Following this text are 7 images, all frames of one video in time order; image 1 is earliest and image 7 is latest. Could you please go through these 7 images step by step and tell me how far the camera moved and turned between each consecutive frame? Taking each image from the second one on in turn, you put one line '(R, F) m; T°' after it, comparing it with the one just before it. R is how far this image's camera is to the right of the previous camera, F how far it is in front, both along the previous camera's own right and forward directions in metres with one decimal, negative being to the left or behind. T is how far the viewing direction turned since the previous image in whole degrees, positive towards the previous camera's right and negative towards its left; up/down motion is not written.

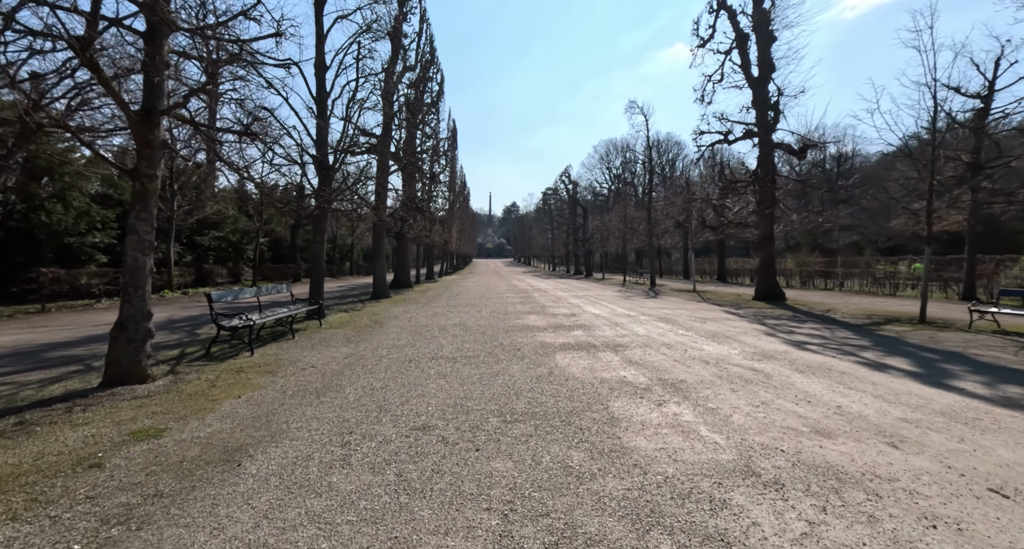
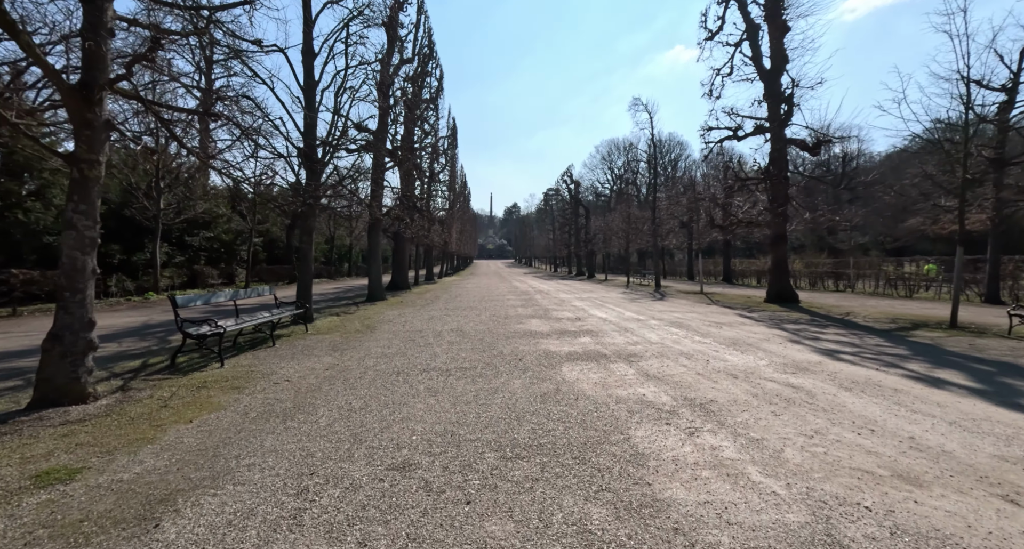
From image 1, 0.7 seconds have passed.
(0.0, +0.8) m; 0°
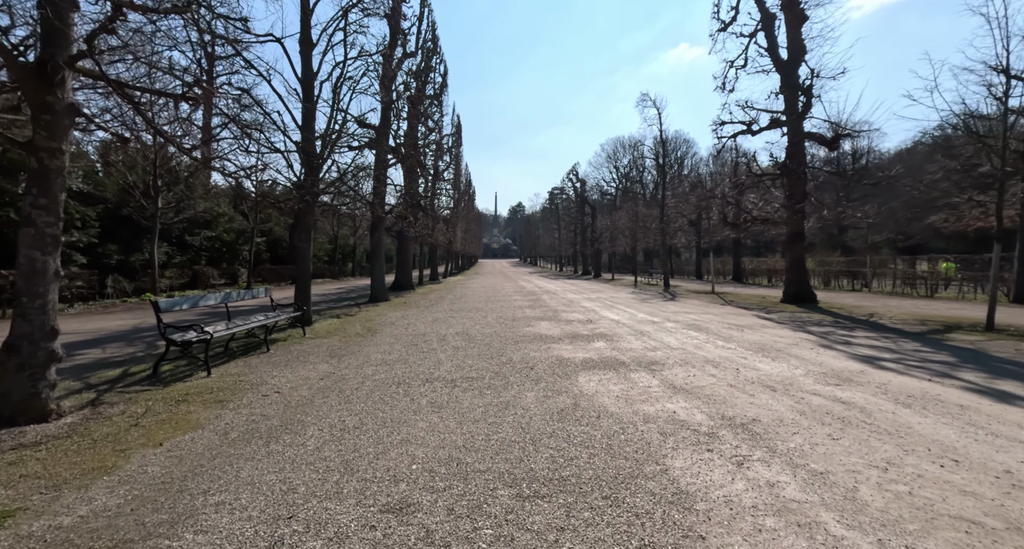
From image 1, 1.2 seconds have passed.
(-0.1, +0.6) m; -1°
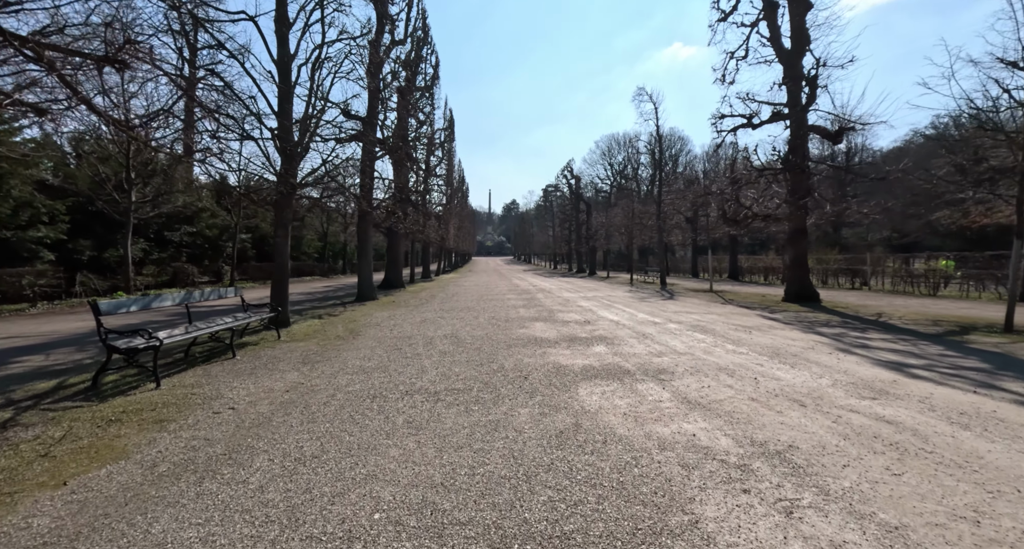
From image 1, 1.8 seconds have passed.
(0.0, +0.7) m; +1°
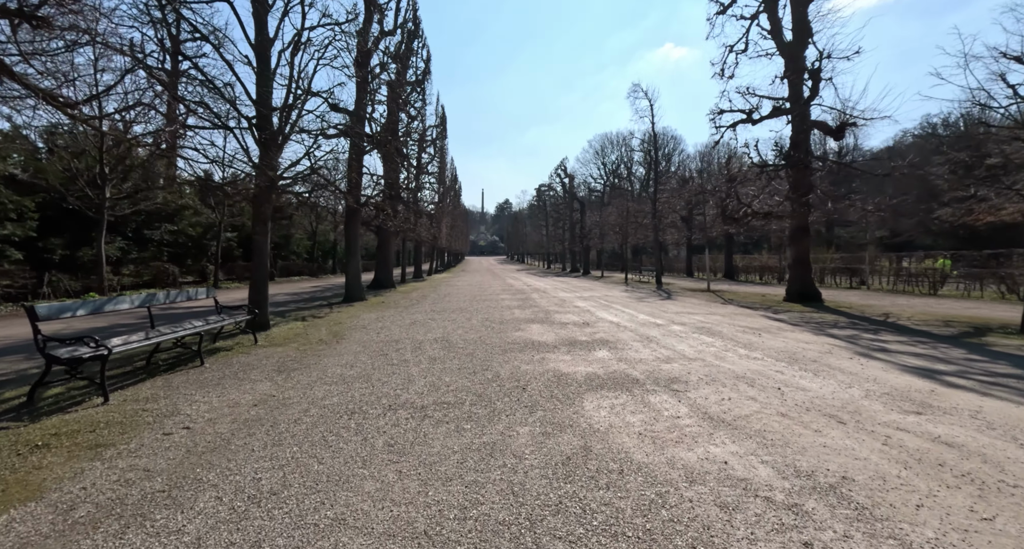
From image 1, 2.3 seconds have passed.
(0.0, +0.6) m; +1°
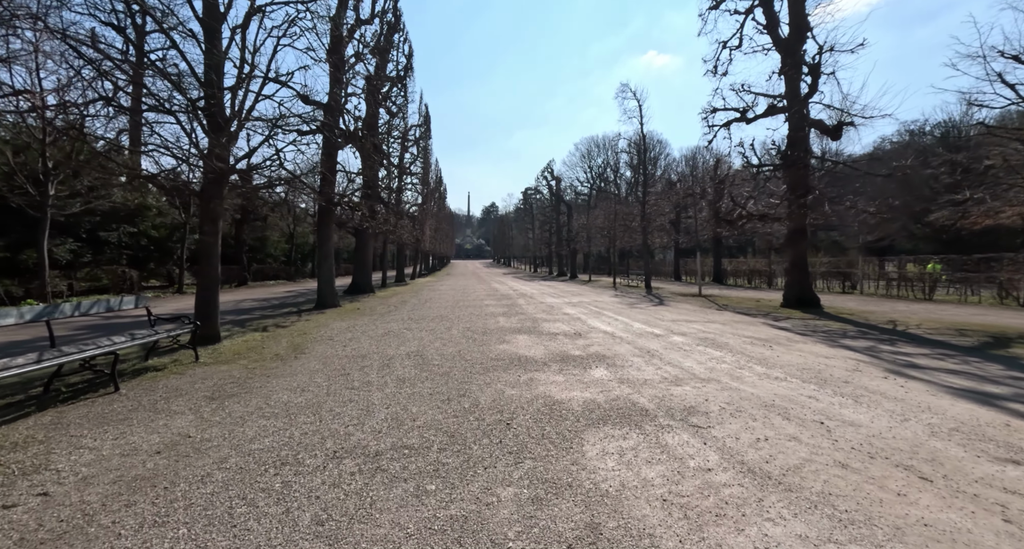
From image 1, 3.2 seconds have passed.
(0.0, +1.0) m; +2°
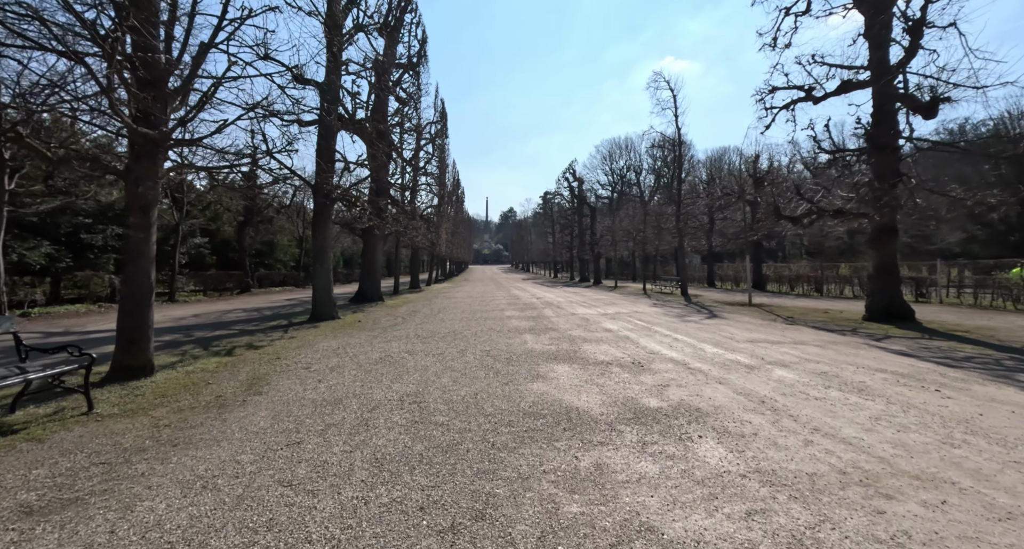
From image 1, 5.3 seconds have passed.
(-0.3, +2.5) m; -2°
